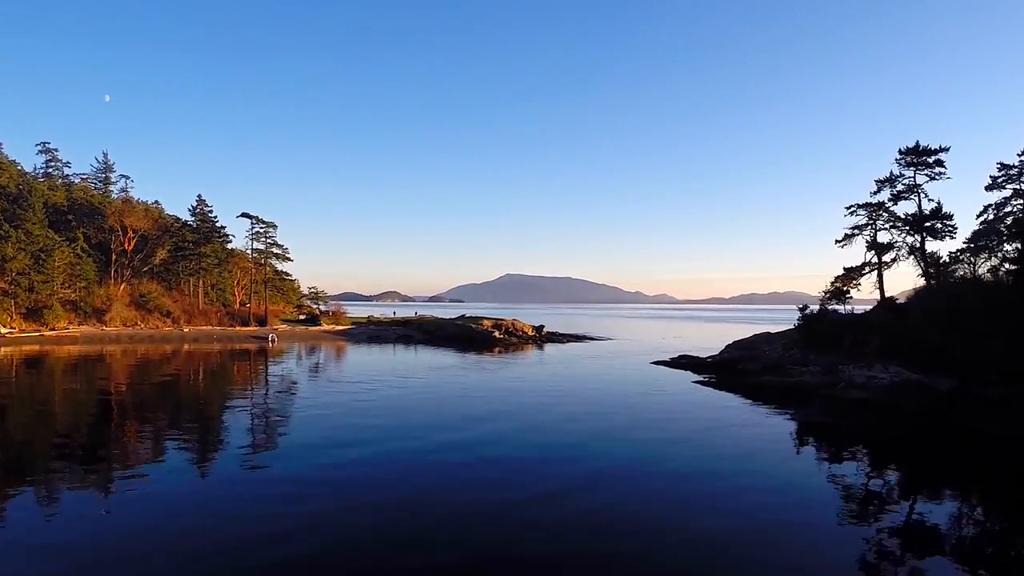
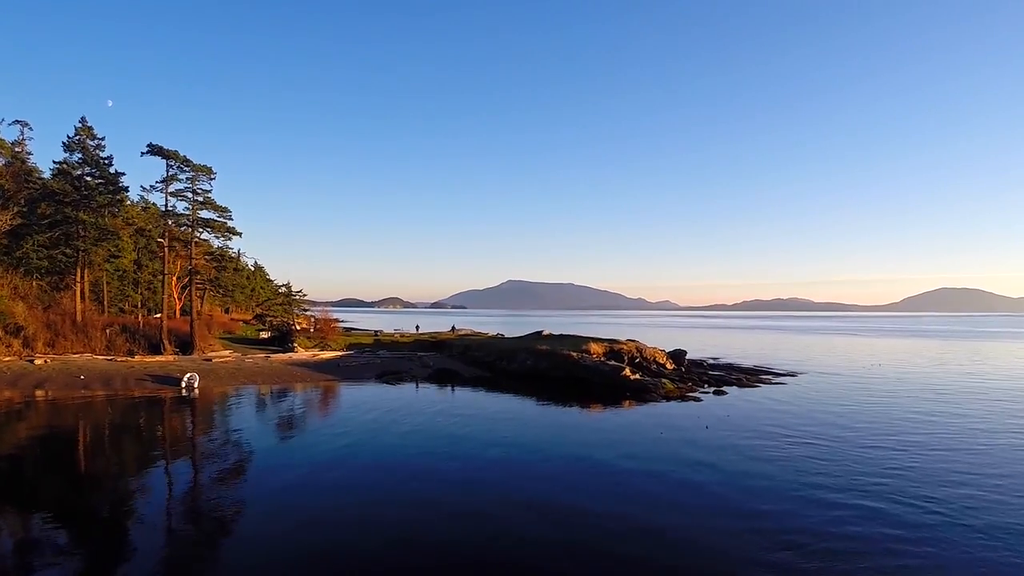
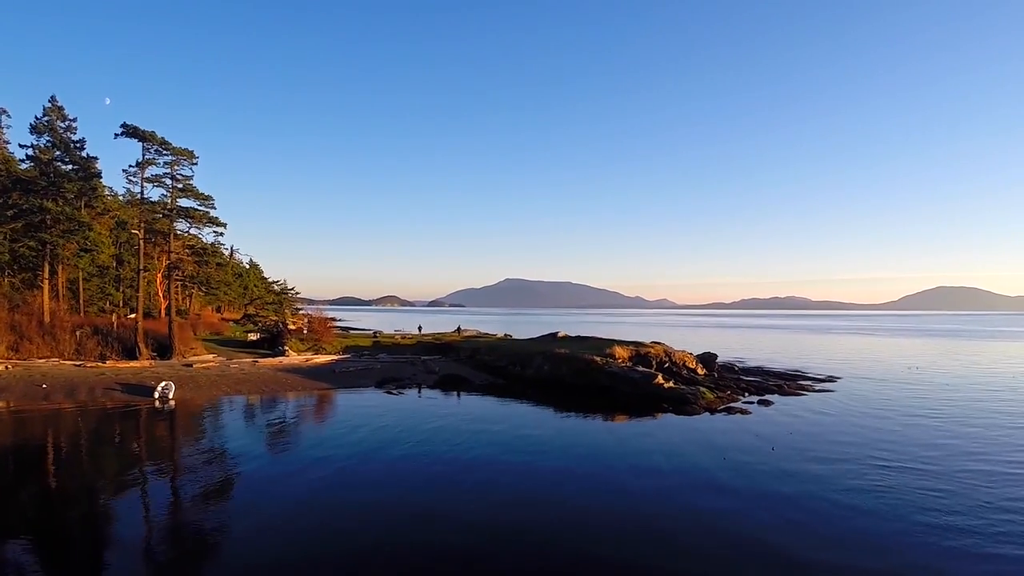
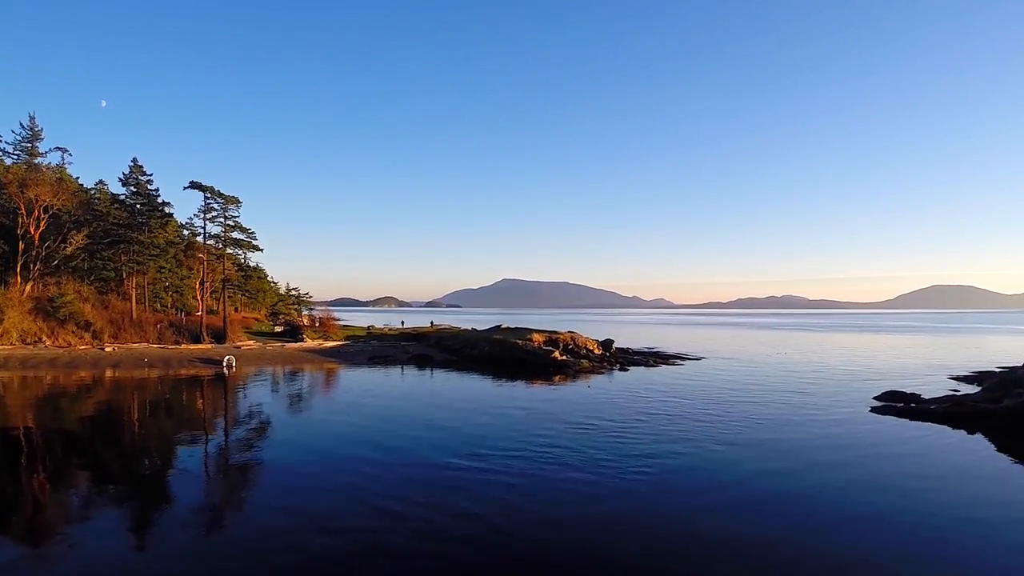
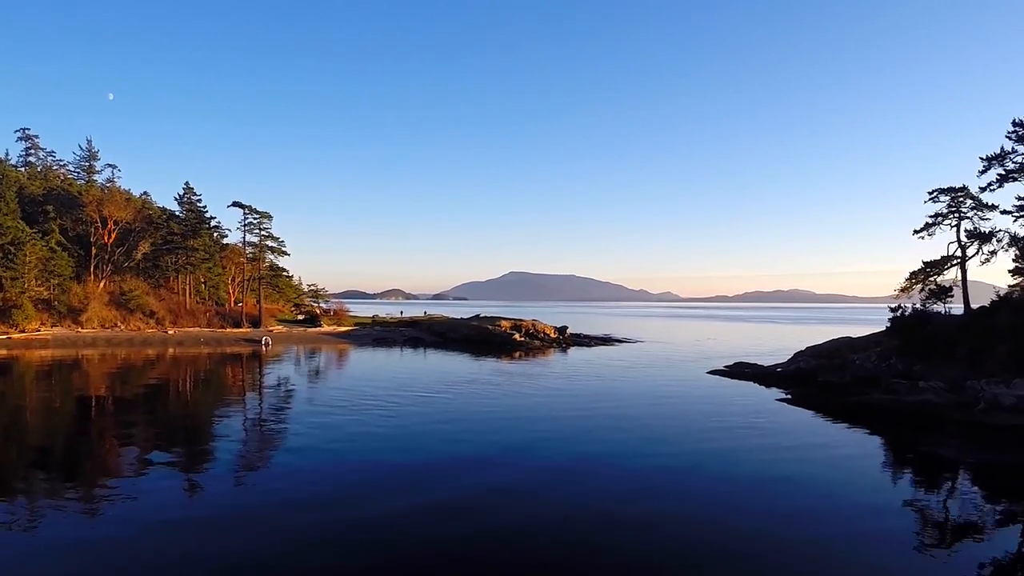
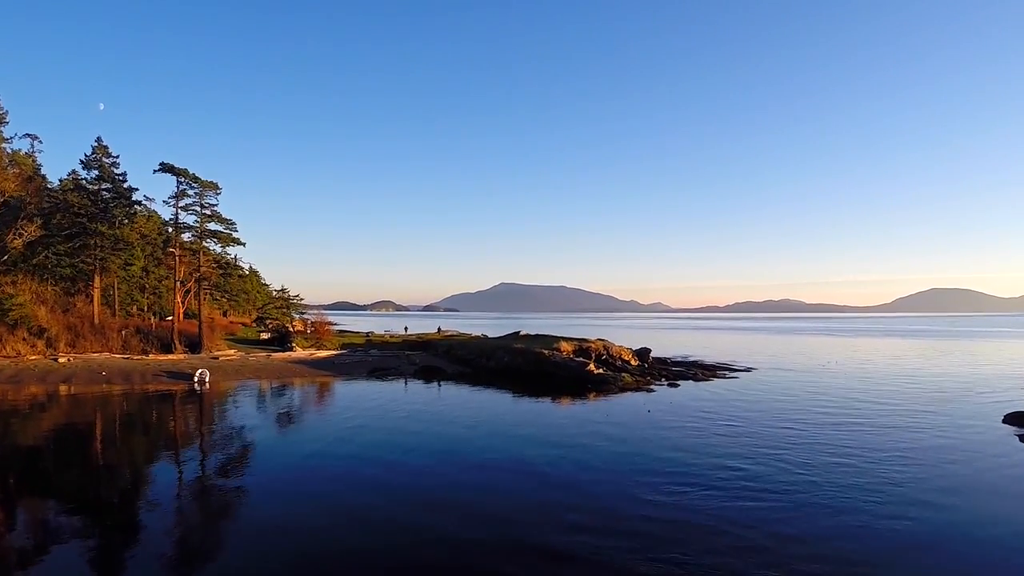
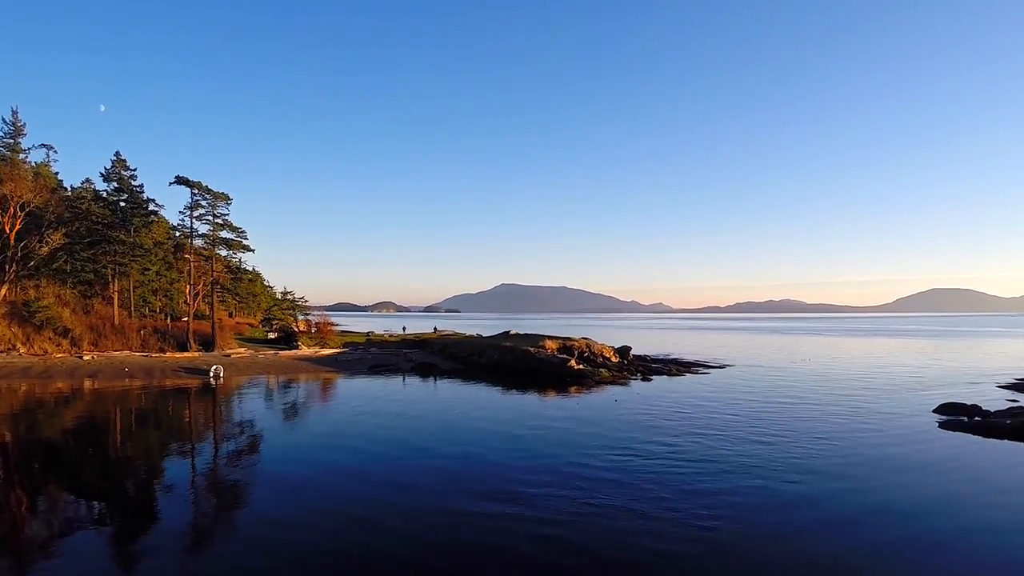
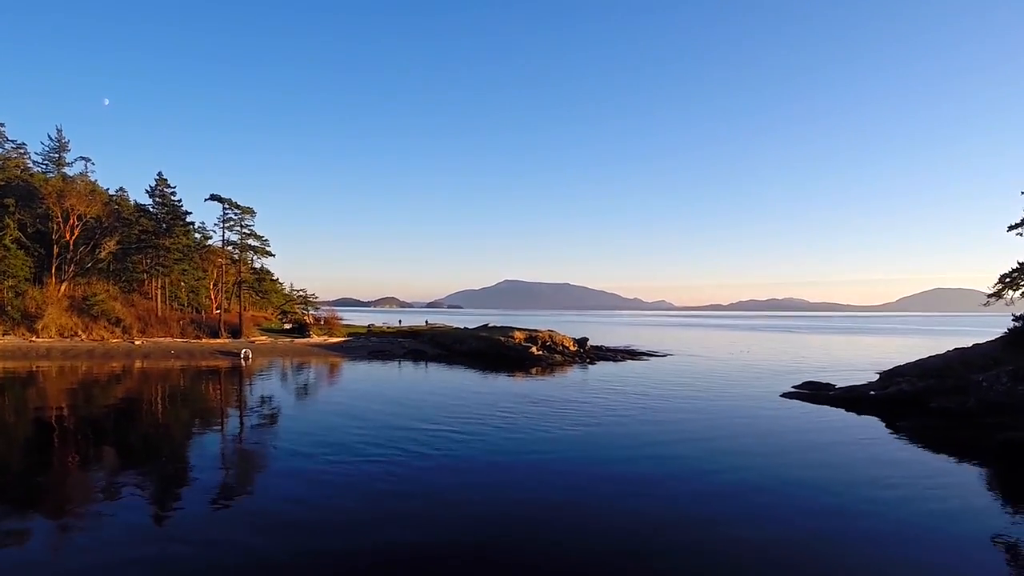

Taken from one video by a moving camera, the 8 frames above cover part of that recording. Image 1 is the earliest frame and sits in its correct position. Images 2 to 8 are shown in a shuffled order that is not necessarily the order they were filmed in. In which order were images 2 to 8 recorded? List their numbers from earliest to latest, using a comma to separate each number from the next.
5, 8, 4, 7, 6, 2, 3
